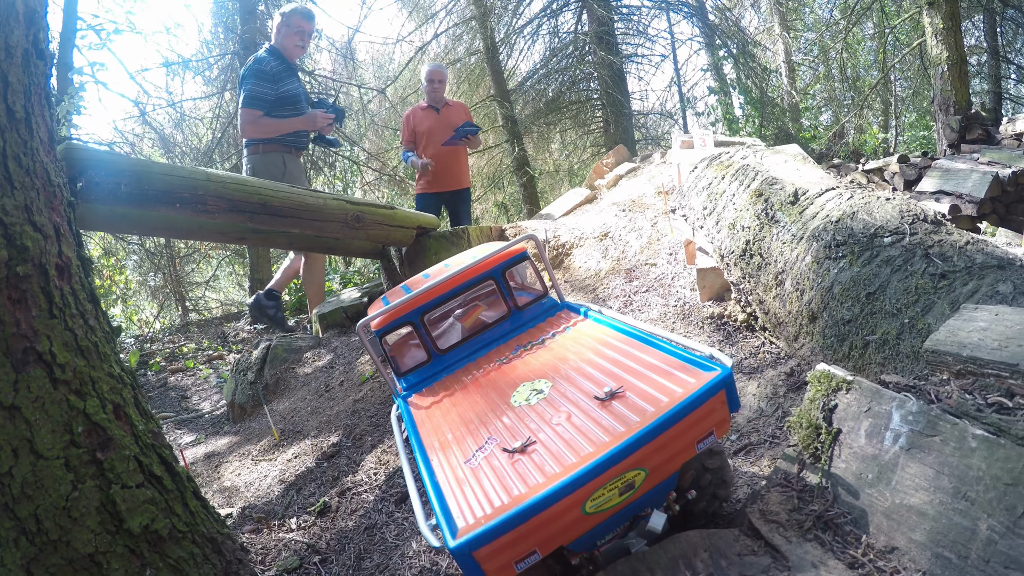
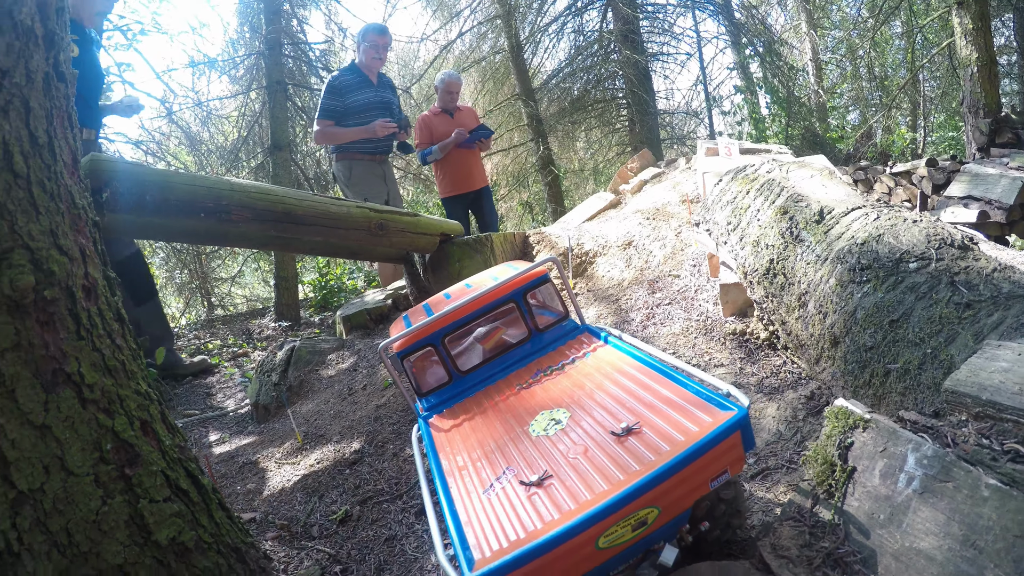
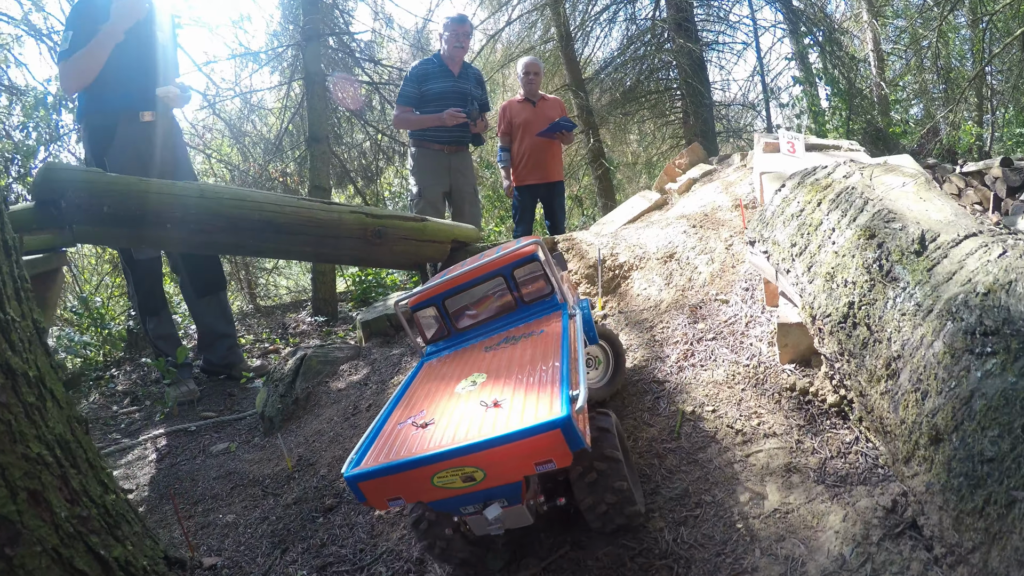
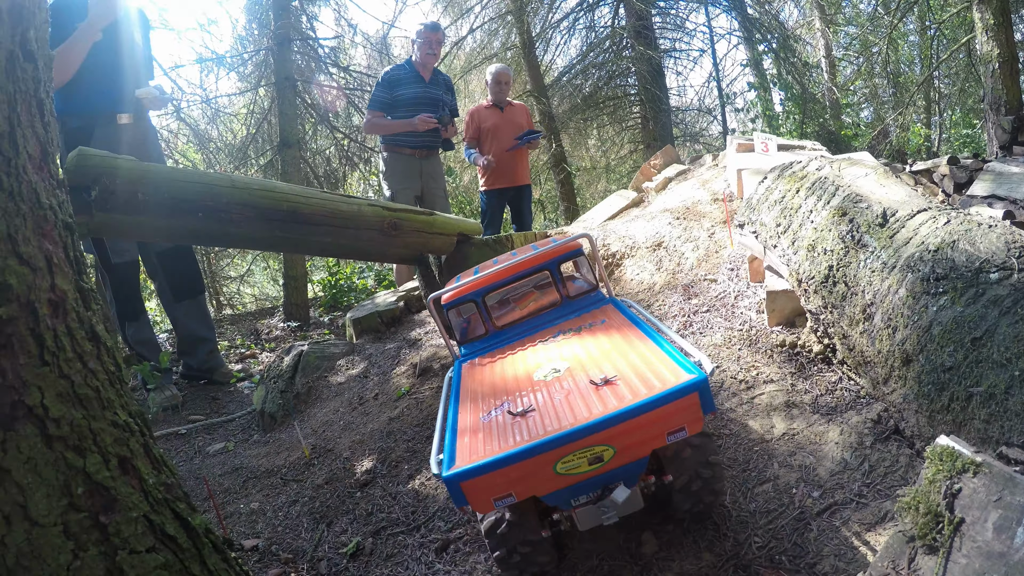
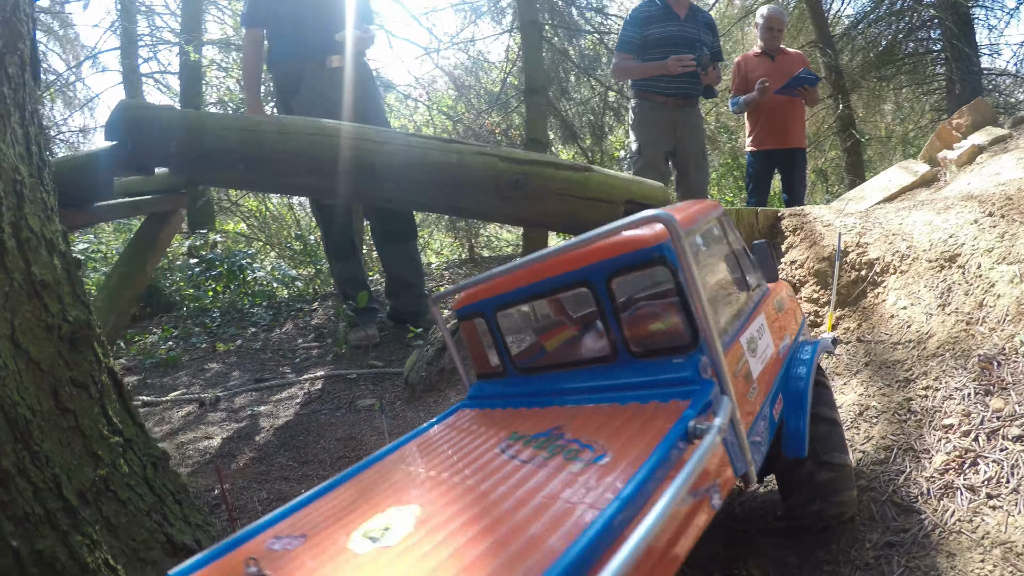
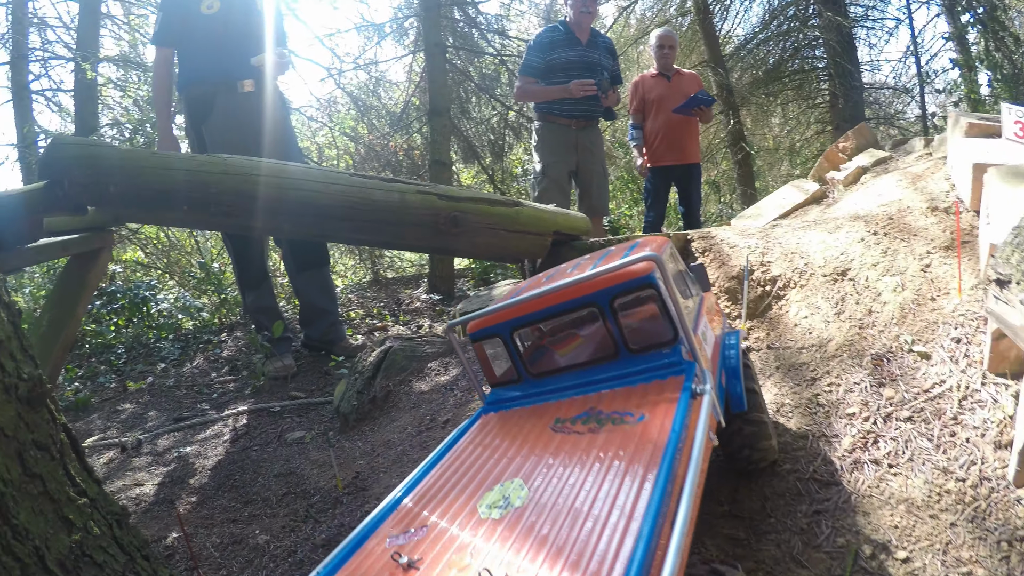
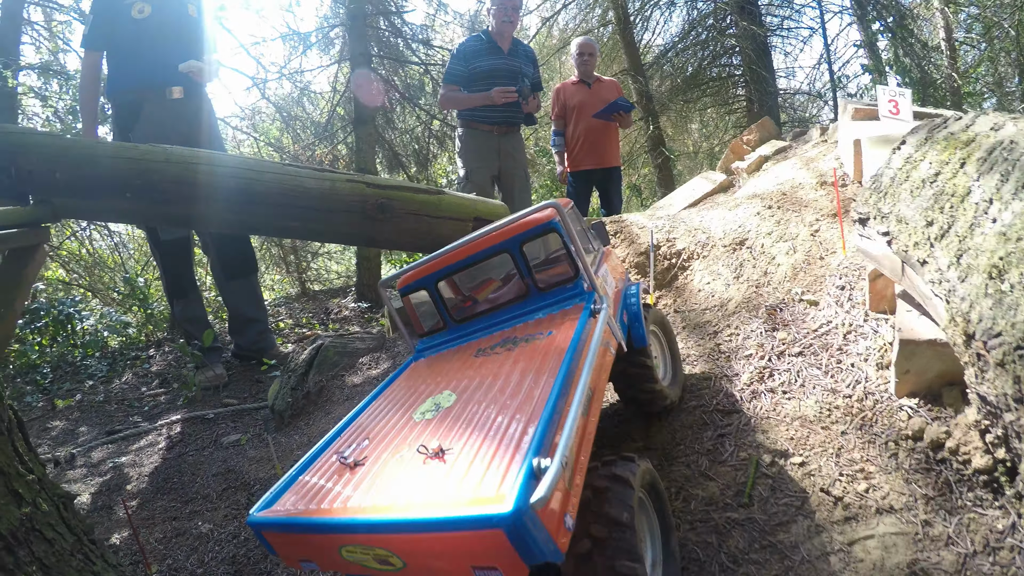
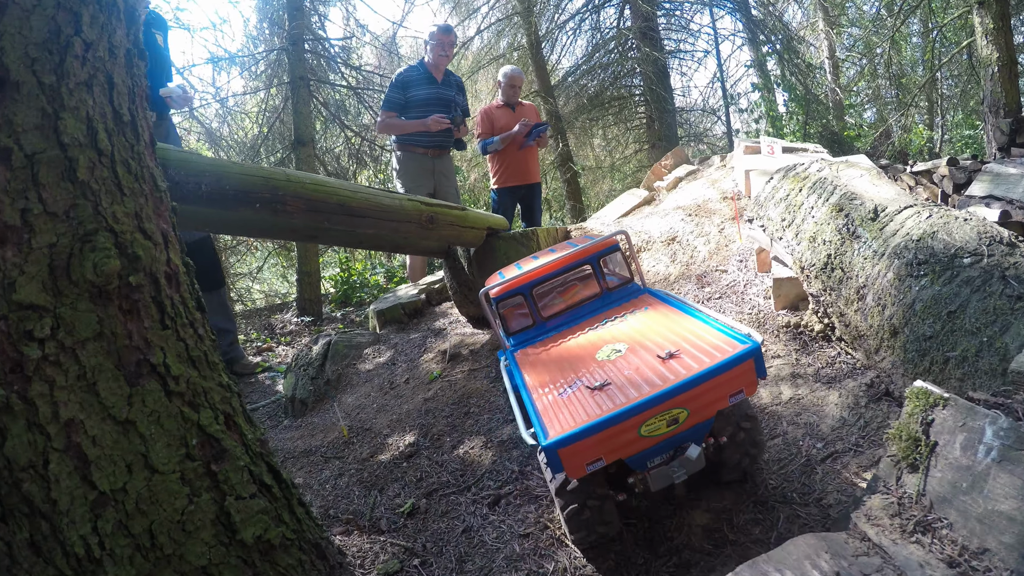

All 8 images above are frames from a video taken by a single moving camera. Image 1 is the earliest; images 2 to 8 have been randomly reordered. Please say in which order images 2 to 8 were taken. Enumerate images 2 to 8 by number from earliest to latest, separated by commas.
2, 8, 4, 3, 7, 6, 5
